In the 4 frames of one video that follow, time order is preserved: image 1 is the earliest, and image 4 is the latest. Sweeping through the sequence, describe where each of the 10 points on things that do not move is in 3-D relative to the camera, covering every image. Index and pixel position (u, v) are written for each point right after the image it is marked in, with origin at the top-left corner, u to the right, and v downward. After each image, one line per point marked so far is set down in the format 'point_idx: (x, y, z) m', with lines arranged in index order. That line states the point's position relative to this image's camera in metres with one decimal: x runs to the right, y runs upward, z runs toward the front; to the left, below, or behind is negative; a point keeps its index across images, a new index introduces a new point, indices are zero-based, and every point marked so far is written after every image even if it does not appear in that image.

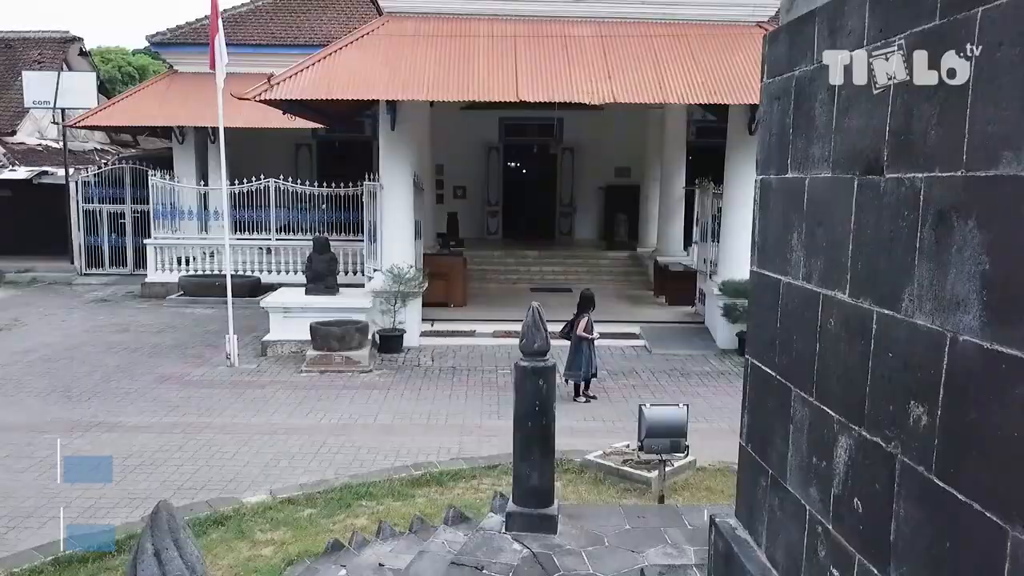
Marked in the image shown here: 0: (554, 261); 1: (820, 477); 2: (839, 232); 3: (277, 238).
0: (+0.8, +0.5, +13.0) m
1: (+0.7, -0.4, +1.4) m
2: (+0.7, +0.1, +1.4) m
3: (-4.5, +1.0, +12.9) m
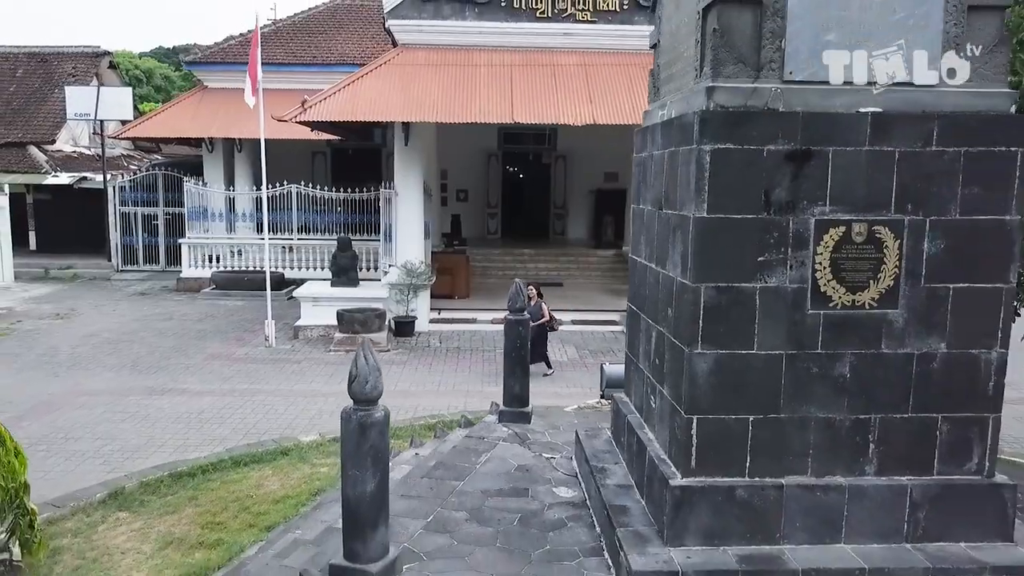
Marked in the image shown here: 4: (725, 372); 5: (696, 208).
0: (+0.7, +0.6, +14.6) m
1: (+0.6, -0.3, +3.0) m
2: (+0.6, +0.2, +2.9) m
3: (-4.5, +1.1, +14.4) m
4: (+0.8, -0.3, +2.5) m
5: (+0.7, +0.3, +2.4) m
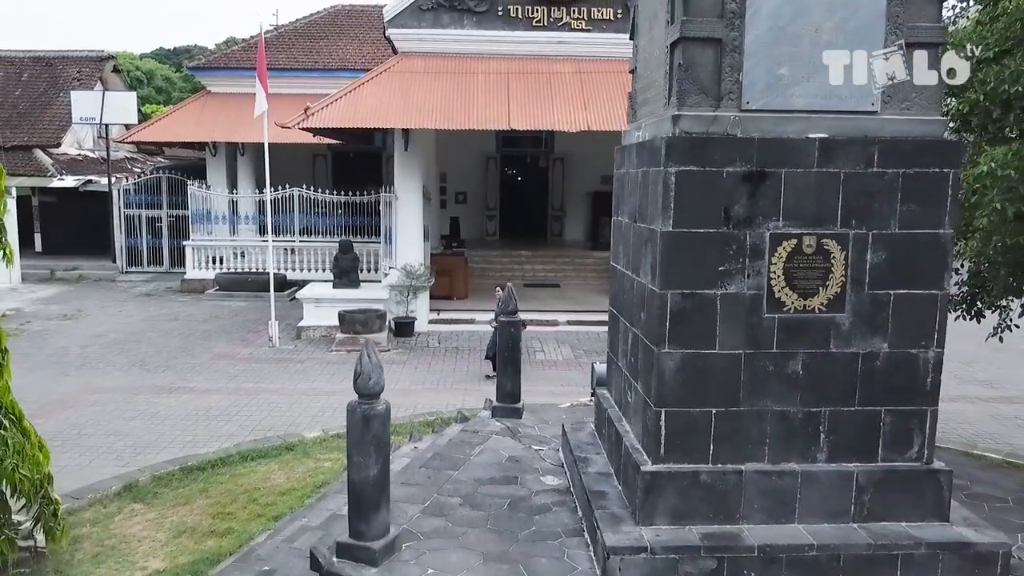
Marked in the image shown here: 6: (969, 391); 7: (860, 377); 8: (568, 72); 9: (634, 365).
0: (+0.7, +0.6, +14.9) m
1: (+0.5, -0.3, +3.3) m
2: (+0.5, +0.2, +3.2) m
3: (-4.6, +1.1, +14.7) m
4: (+0.7, -0.3, +2.7) m
5: (+0.6, +0.3, +2.7) m
6: (+5.9, -1.3, +8.8) m
7: (+1.4, -0.4, +2.8) m
8: (+0.9, +3.5, +11.0) m
9: (+0.6, -0.4, +3.1) m
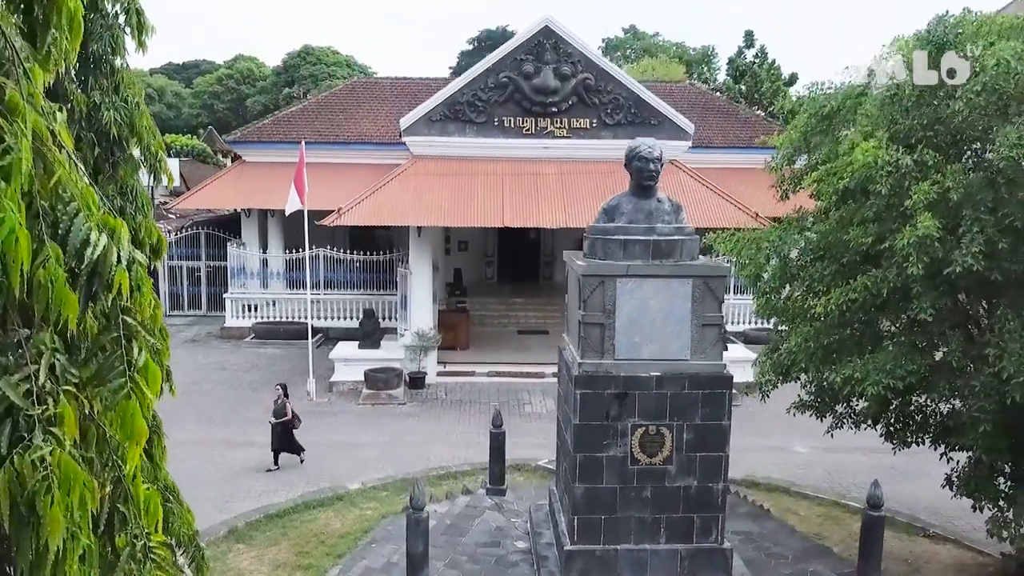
0: (+0.6, -0.6, +17.3) m
1: (+0.4, -1.6, +5.7) m
2: (+0.4, -1.0, +5.6) m
3: (-4.7, -0.2, +17.1) m
4: (+0.6, -1.6, +5.1) m
5: (+0.5, -1.0, +5.1) m
6: (+5.8, -2.5, +11.2) m
7: (+1.3, -1.6, +5.2) m
8: (+0.8, +2.3, +13.4) m
9: (+0.4, -1.6, +5.5) m
